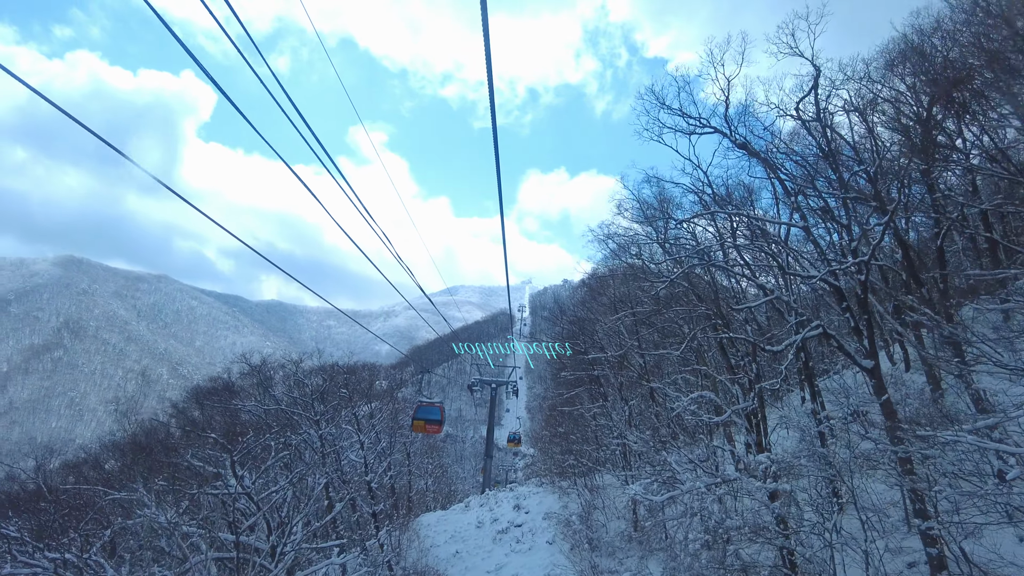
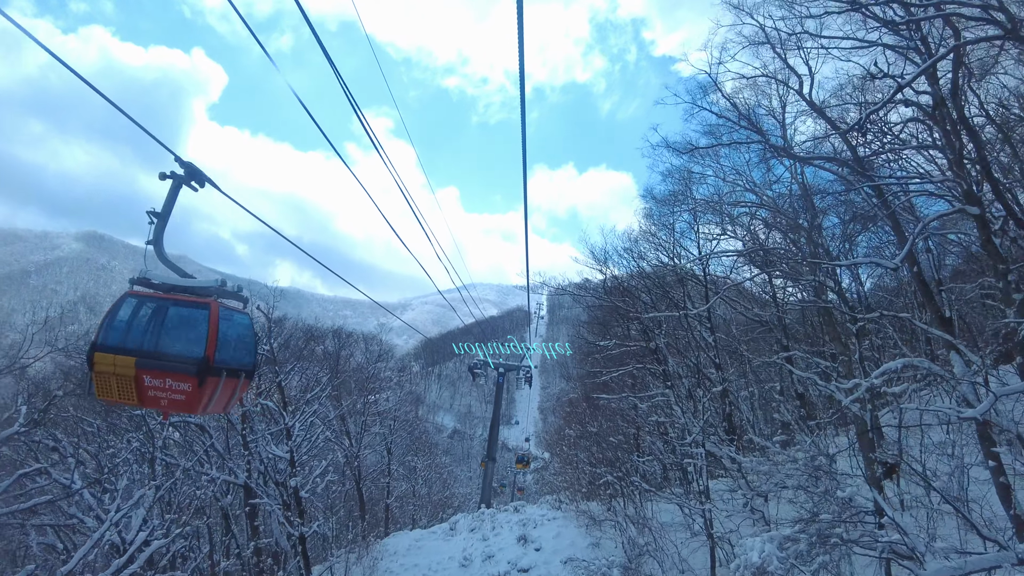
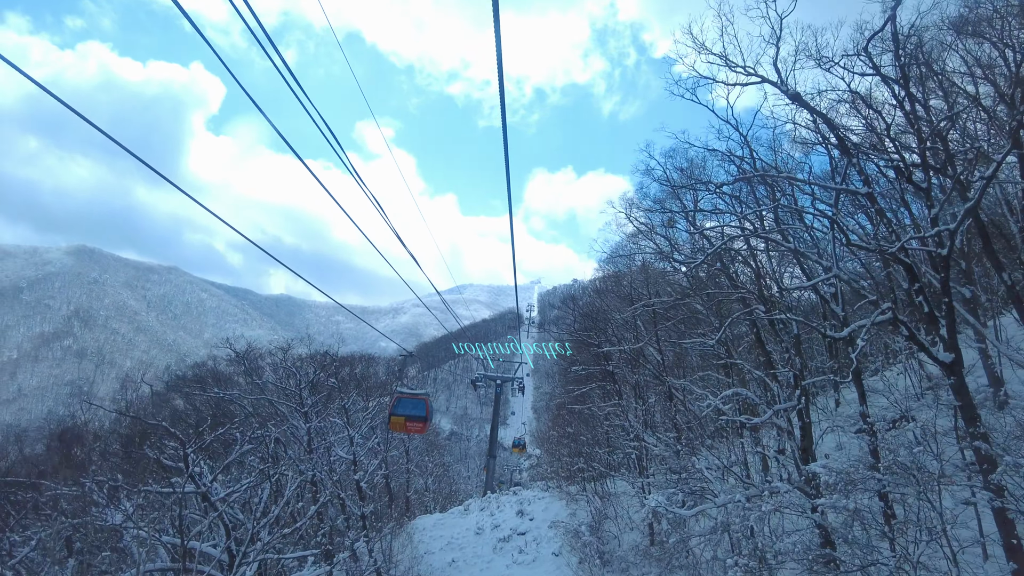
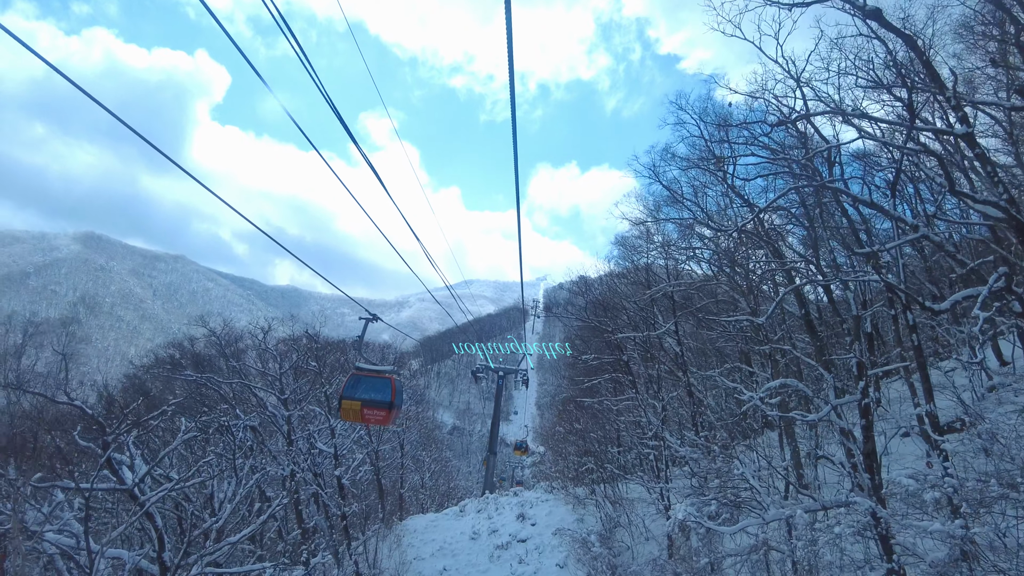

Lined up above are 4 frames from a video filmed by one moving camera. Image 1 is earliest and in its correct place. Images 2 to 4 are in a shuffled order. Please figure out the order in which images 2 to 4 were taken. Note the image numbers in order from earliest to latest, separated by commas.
3, 4, 2
